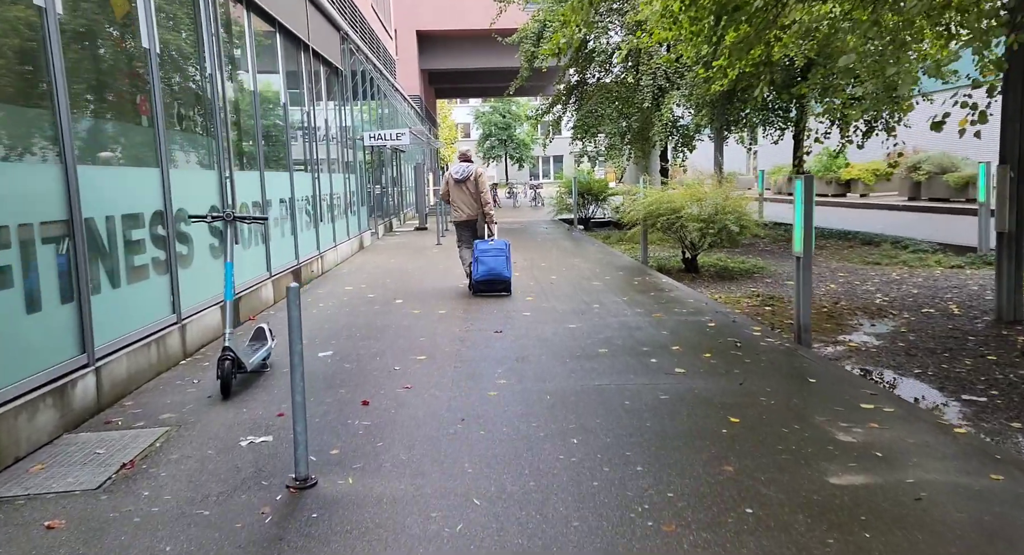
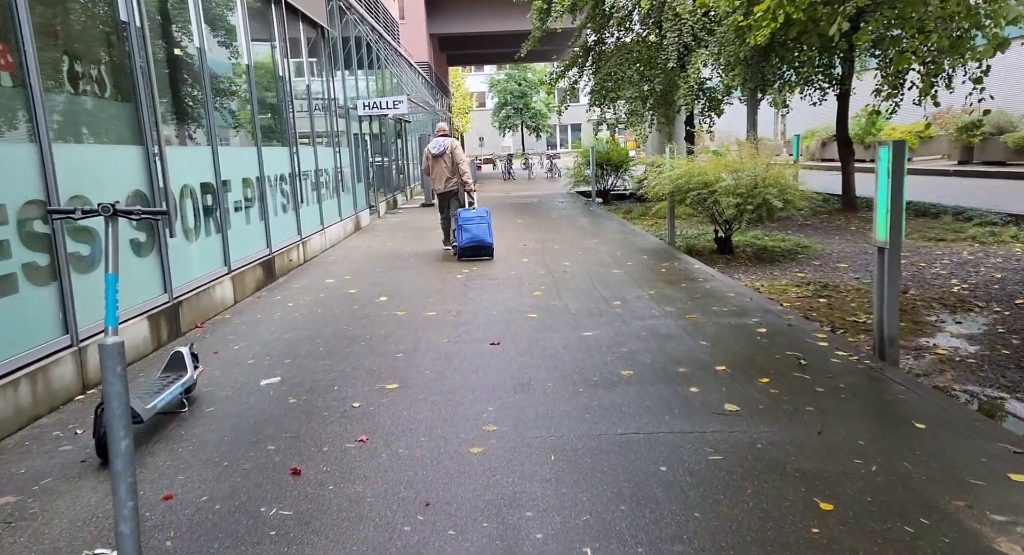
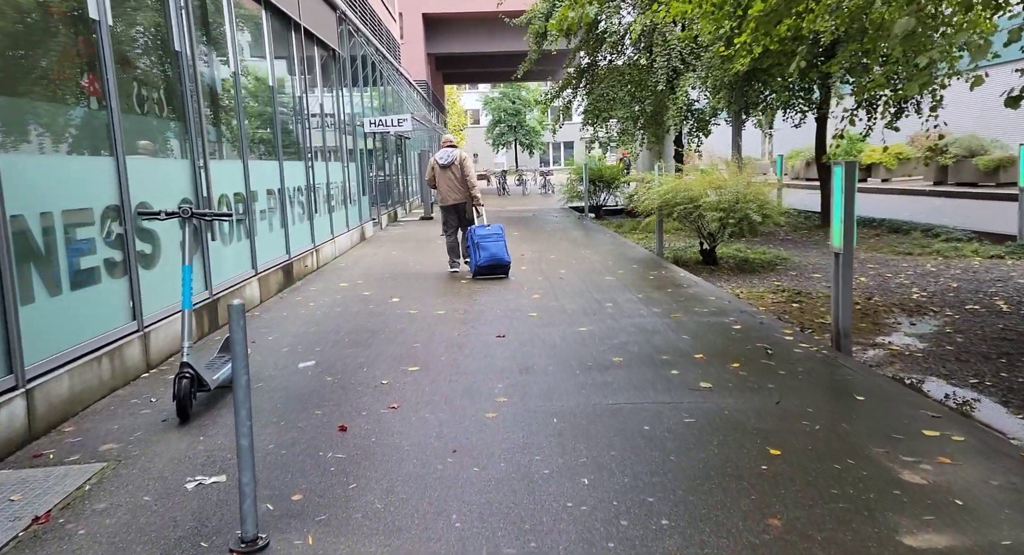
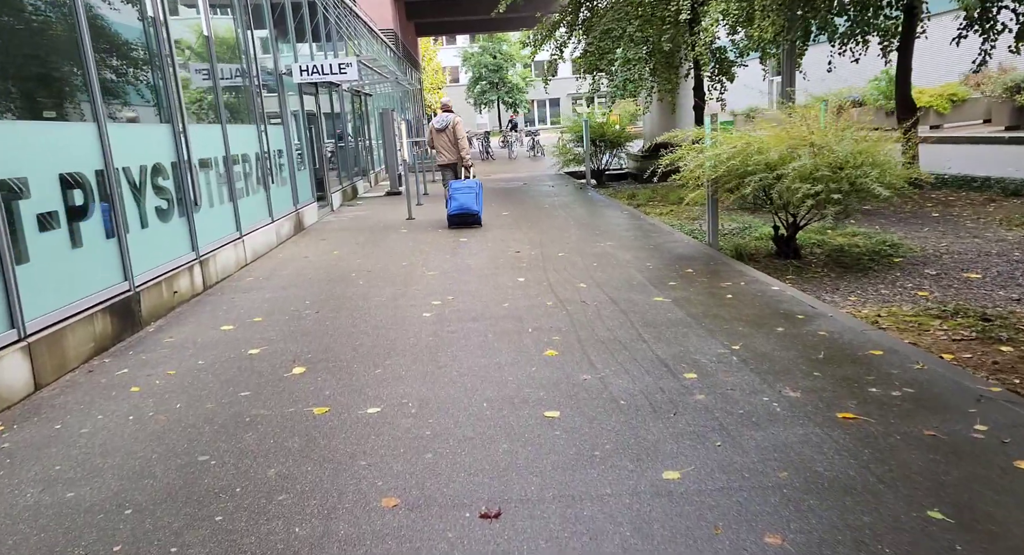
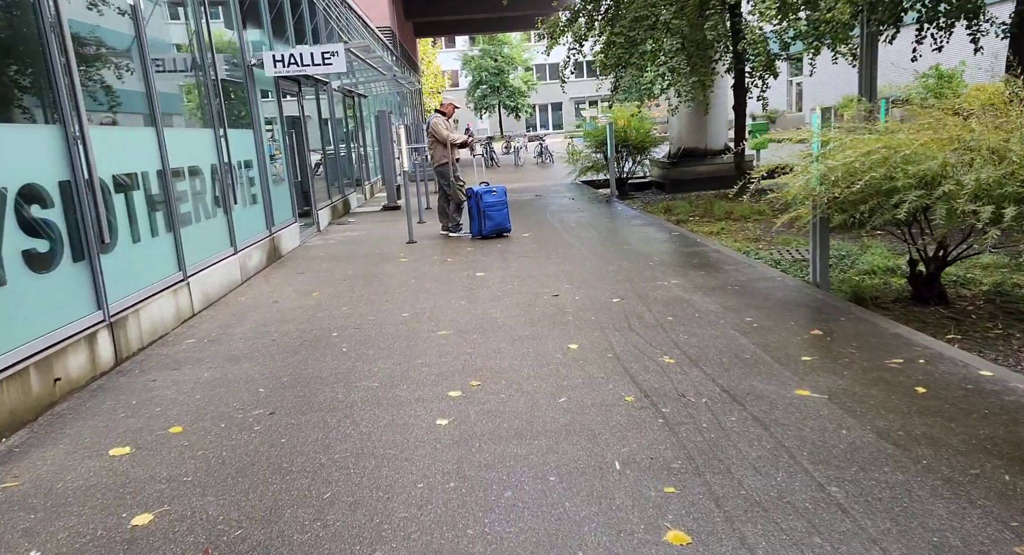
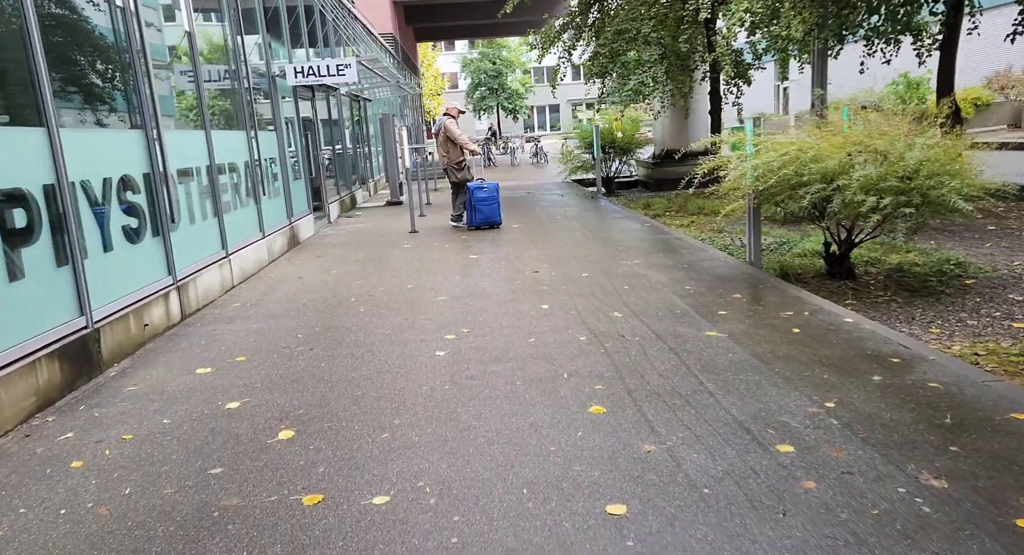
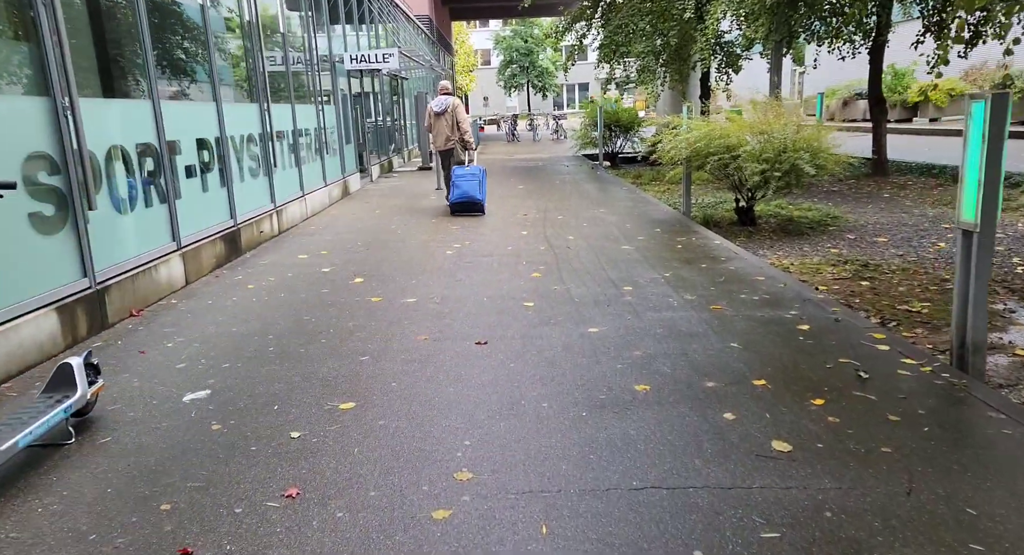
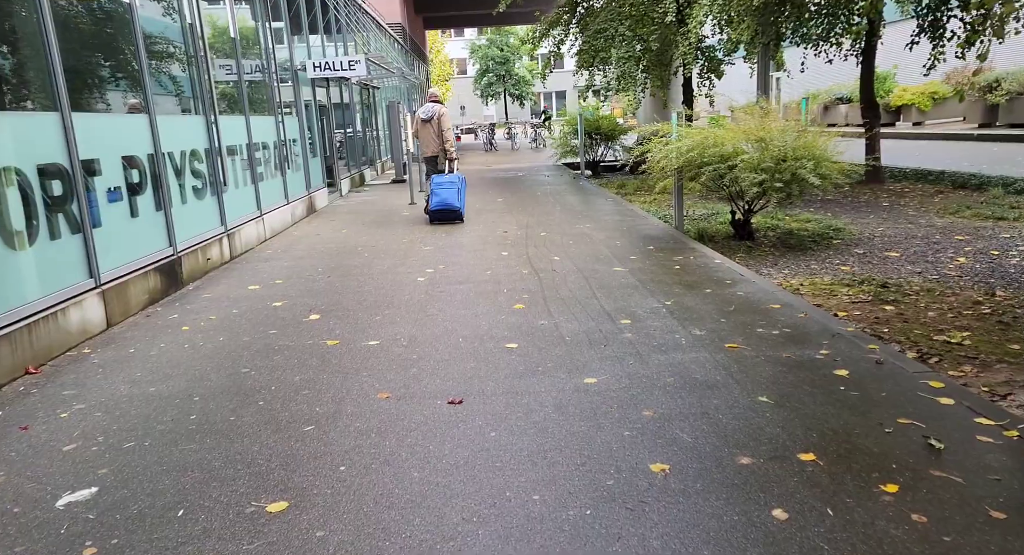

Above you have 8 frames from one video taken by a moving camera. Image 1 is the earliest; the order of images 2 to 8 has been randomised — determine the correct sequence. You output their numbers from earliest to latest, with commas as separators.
3, 2, 7, 8, 4, 6, 5
